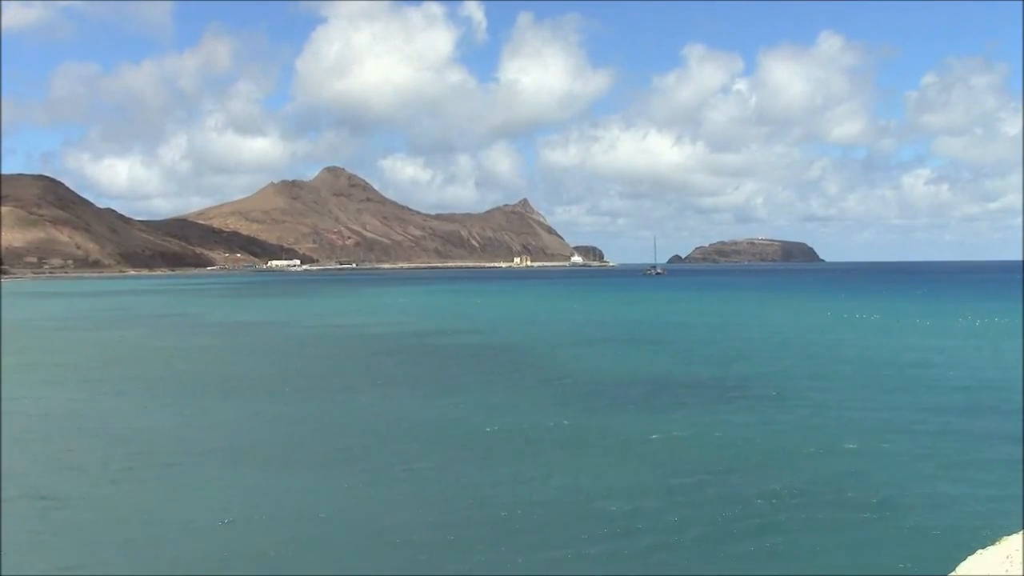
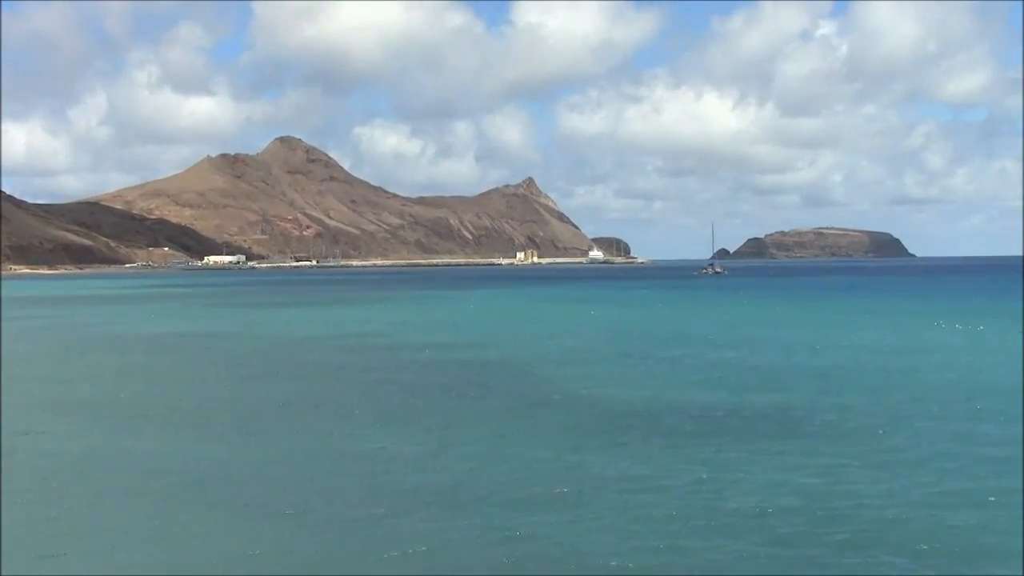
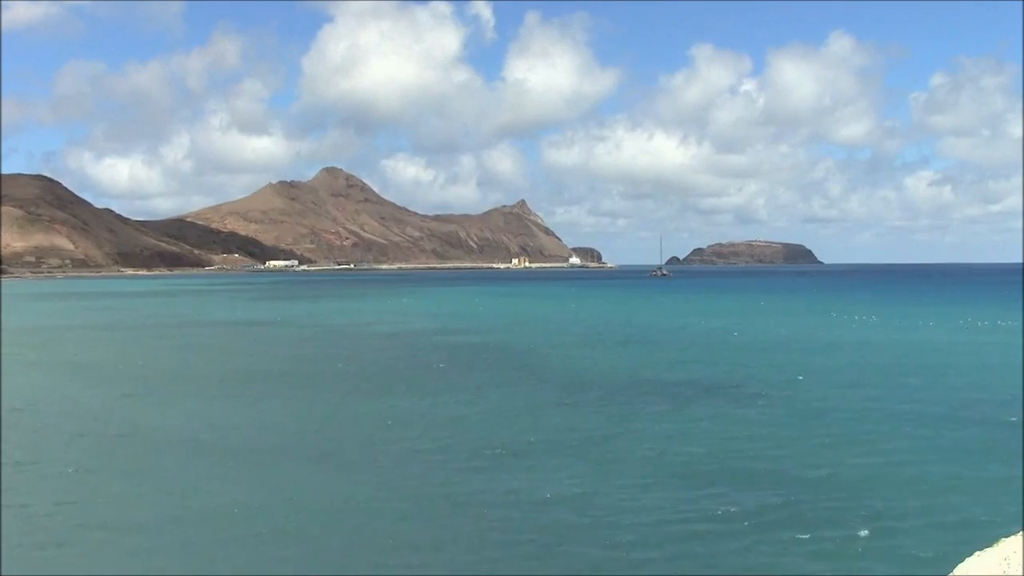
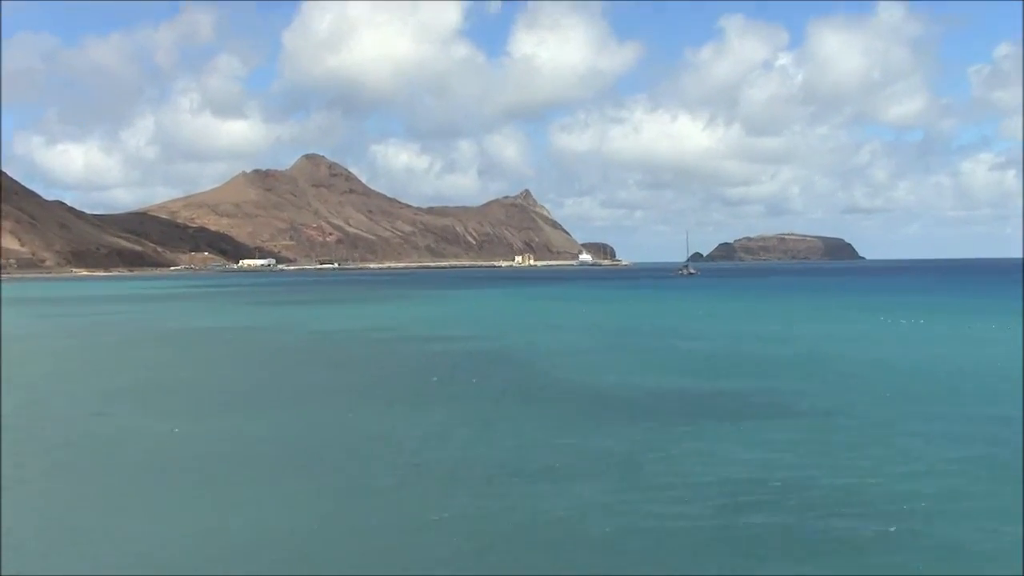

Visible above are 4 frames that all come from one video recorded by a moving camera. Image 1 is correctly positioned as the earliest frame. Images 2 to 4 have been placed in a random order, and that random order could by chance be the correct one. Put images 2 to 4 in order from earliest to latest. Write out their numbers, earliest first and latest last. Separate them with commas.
3, 4, 2
